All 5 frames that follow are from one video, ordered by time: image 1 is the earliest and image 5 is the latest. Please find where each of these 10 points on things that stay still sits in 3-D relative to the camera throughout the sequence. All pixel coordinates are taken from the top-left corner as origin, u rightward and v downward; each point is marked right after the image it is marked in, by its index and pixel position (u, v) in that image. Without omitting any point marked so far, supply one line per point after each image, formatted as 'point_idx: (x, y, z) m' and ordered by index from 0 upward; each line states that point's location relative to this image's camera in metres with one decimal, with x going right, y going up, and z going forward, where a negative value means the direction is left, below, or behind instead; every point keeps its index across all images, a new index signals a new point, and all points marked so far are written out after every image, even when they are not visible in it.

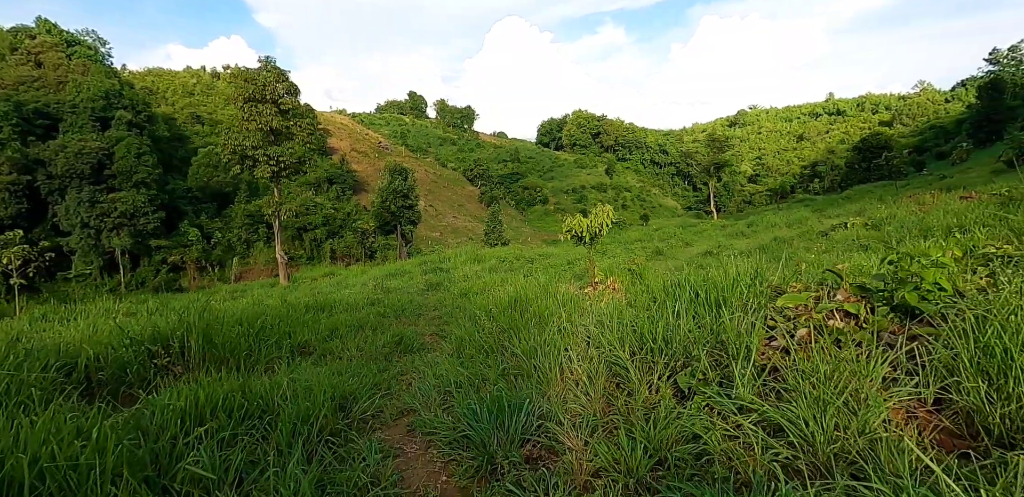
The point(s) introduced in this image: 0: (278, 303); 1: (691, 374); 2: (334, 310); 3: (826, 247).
0: (-3.3, -0.8, +7.4) m
1: (+0.9, -0.6, +2.6) m
2: (-2.3, -0.8, +7.0) m
3: (+6.4, 0.0, +10.7) m
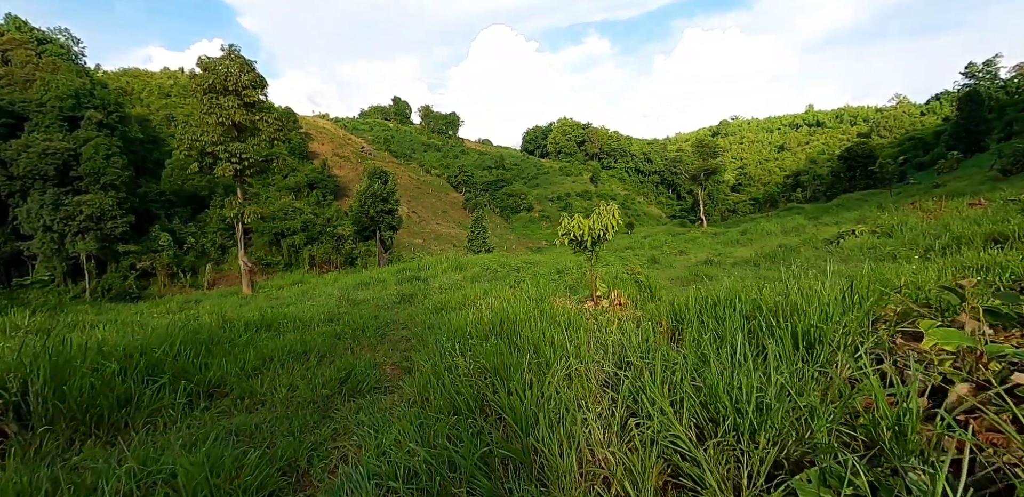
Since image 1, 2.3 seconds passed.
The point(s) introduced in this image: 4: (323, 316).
0: (-3.4, -0.8, +6.2) m
1: (+0.8, -0.6, +1.4) m
2: (-2.5, -0.9, +5.7) m
3: (+6.1, -0.2, +9.8) m
4: (-2.4, -0.8, +6.6) m
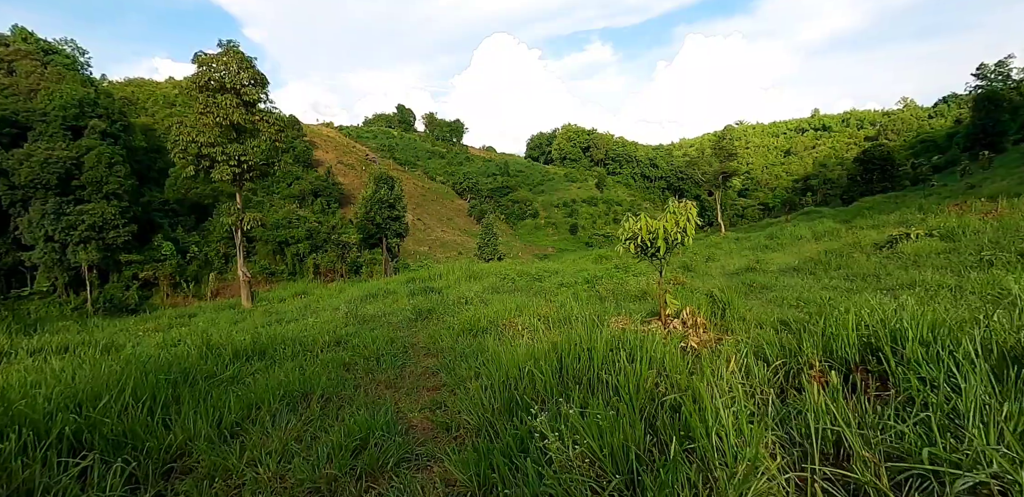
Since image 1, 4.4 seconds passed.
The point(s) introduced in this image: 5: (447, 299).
0: (-3.0, -0.9, +5.1) m
1: (+1.2, -0.6, +0.4) m
2: (-2.1, -1.0, +4.7) m
3: (+6.5, -0.3, +8.7) m
4: (-1.9, -0.9, +5.6) m
5: (-1.0, -0.8, +8.5) m
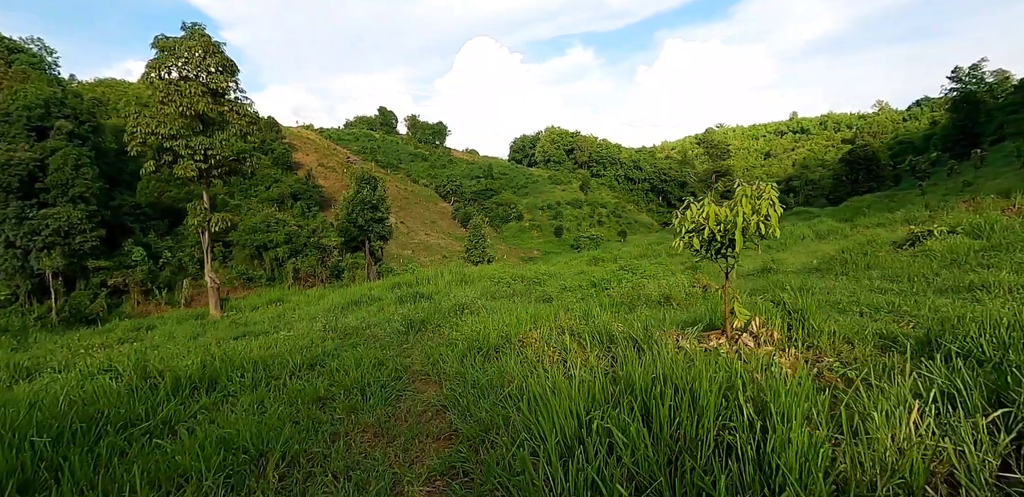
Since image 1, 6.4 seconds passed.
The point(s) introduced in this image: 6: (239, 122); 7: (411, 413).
0: (-2.9, -0.9, +4.0) m
1: (+1.5, -0.6, -0.6) m
2: (-1.9, -1.0, +3.6) m
3: (+6.6, -0.2, +7.8) m
4: (-1.8, -0.9, +4.5) m
5: (-1.0, -0.8, +7.5) m
6: (-5.5, +2.6, +10.7) m
7: (-0.6, -1.0, +3.1) m
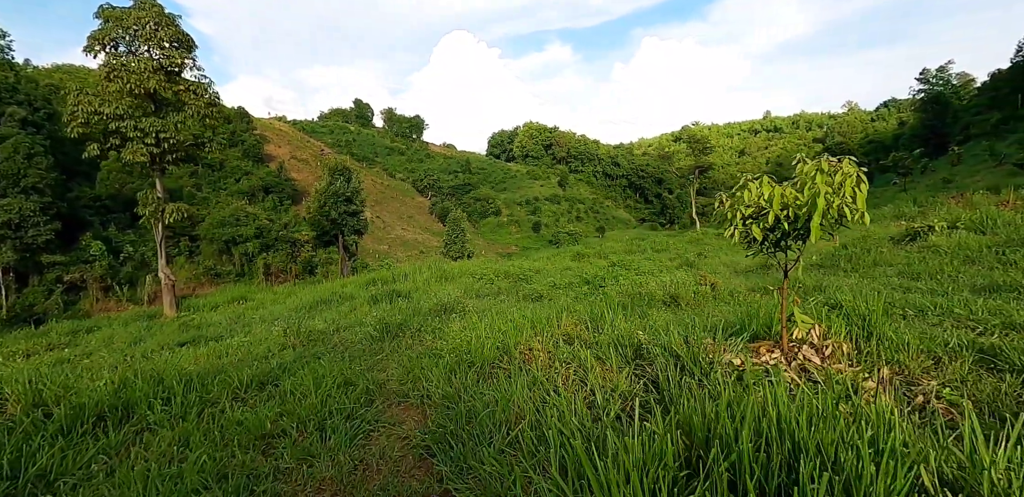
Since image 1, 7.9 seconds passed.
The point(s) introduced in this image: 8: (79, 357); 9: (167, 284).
0: (-2.9, -0.9, +3.1) m
1: (+1.7, -0.6, -1.3) m
2: (-1.9, -0.9, +2.7) m
3: (+6.4, -0.2, +7.3) m
4: (-1.8, -0.9, +3.6) m
5: (-1.1, -0.7, +6.7) m
6: (-5.8, +2.7, +9.6) m
7: (-0.6, -0.9, +2.3) m
8: (-4.7, -1.1, +5.7) m
9: (-6.8, -0.7, +10.3) m
